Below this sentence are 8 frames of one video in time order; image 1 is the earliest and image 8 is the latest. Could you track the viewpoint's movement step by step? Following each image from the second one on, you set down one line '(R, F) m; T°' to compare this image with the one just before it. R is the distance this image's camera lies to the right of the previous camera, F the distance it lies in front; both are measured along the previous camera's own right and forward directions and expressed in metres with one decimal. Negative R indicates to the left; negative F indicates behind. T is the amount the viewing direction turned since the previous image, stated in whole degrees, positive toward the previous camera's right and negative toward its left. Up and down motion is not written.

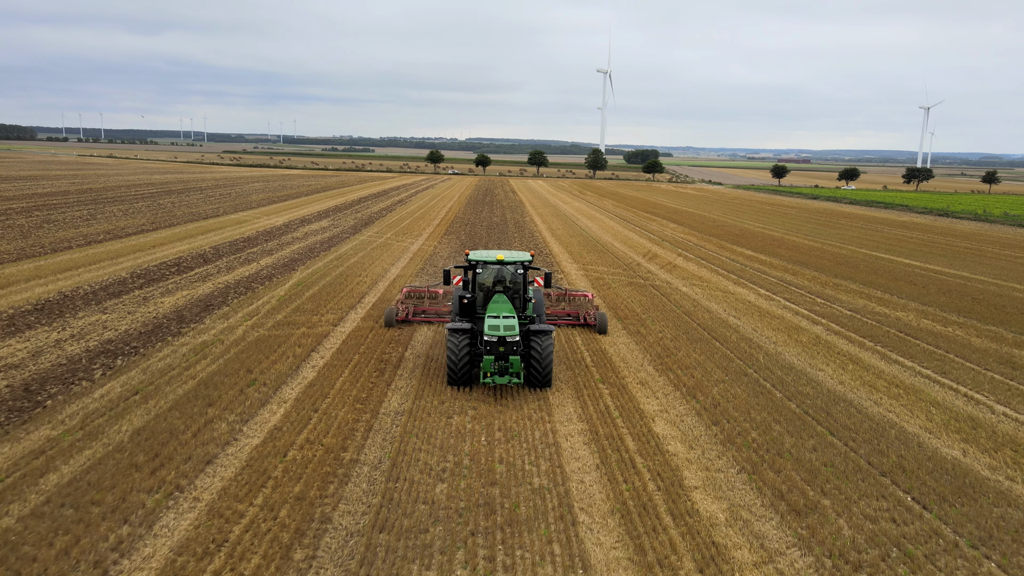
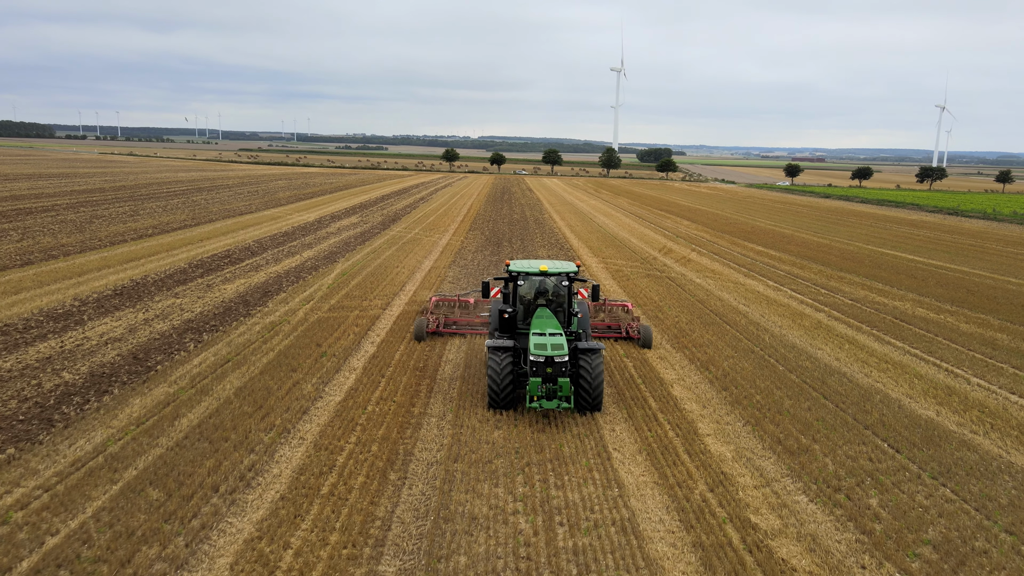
(-0.3, -1.4) m; -1°
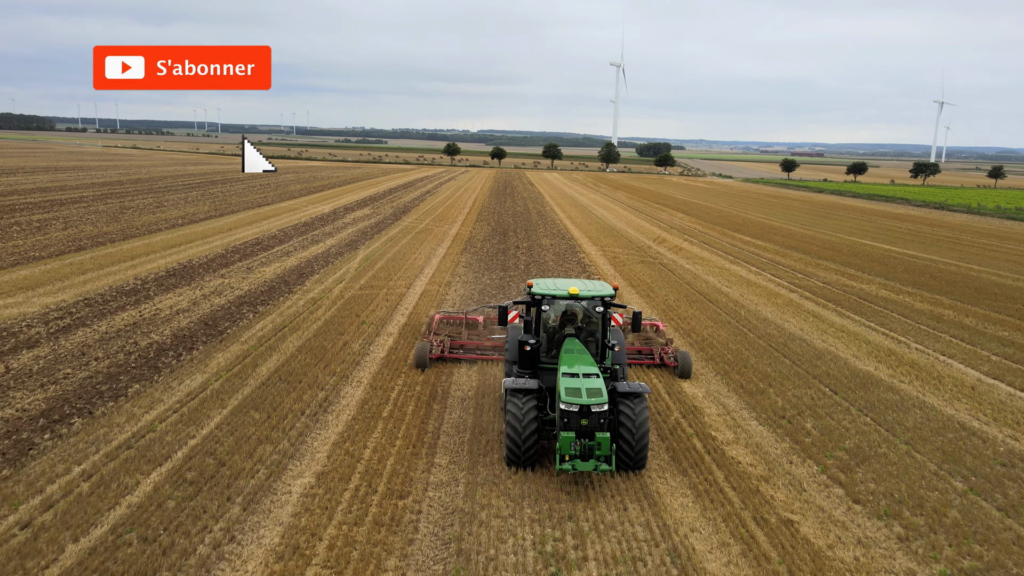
(-0.2, -1.8) m; 0°
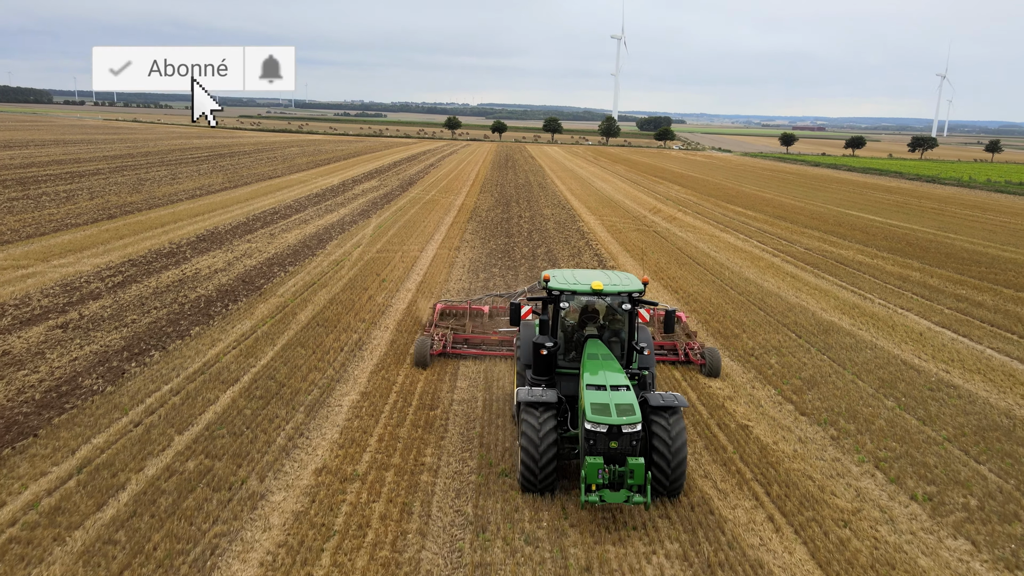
(-0.1, -1.4) m; 0°
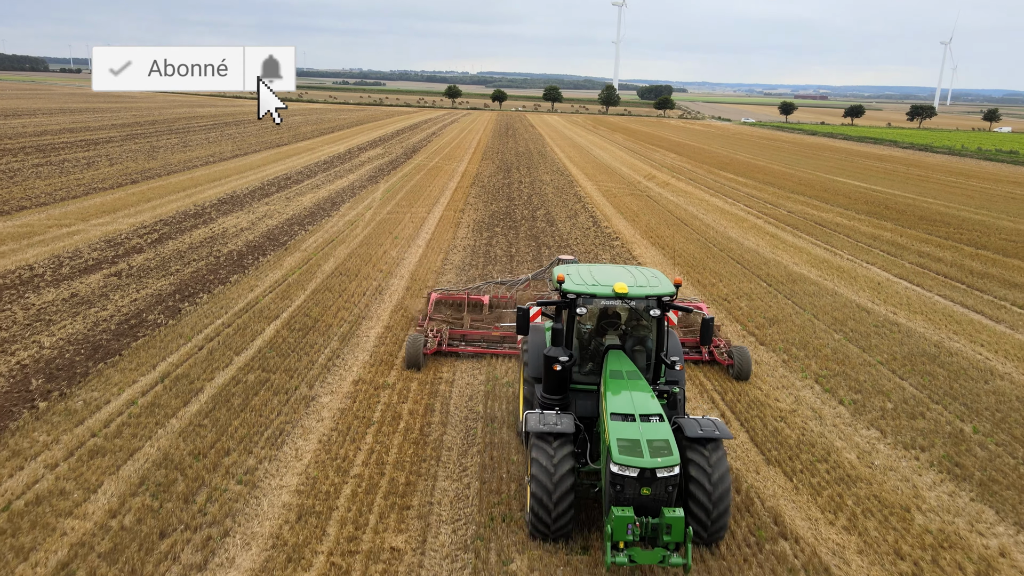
(0.0, -1.3) m; 0°
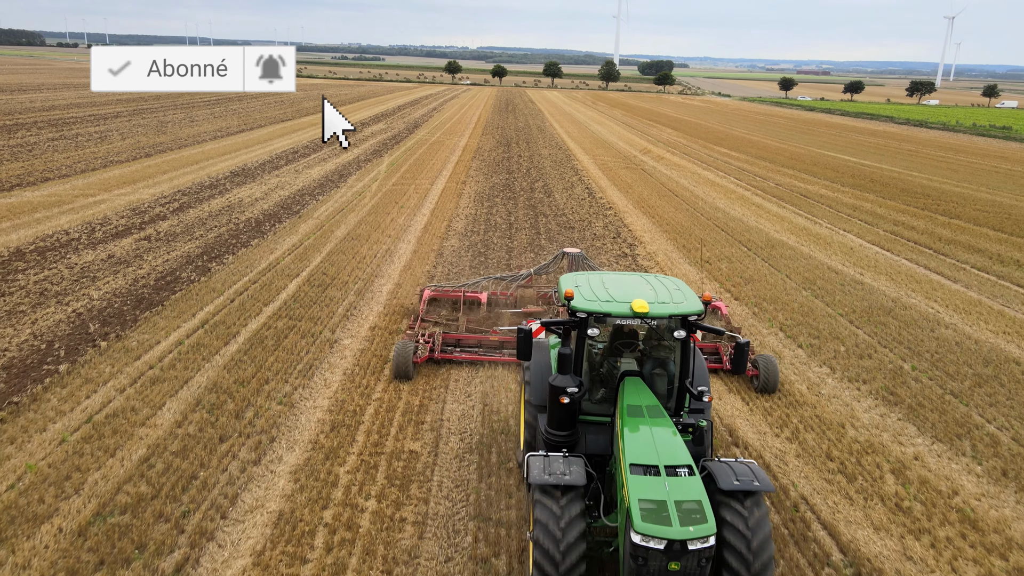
(0.0, -1.0) m; 0°
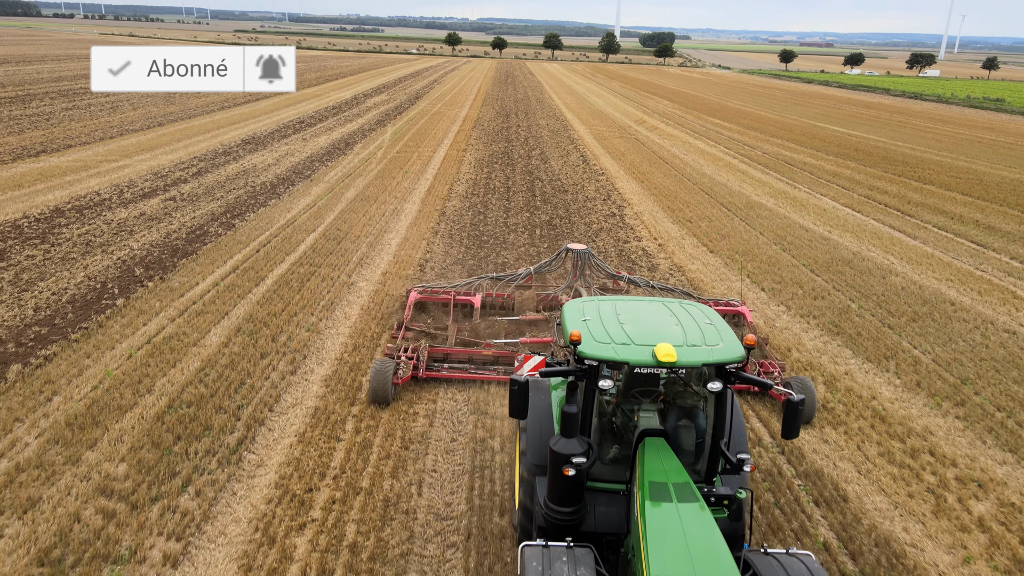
(+0.1, -1.1) m; 0°
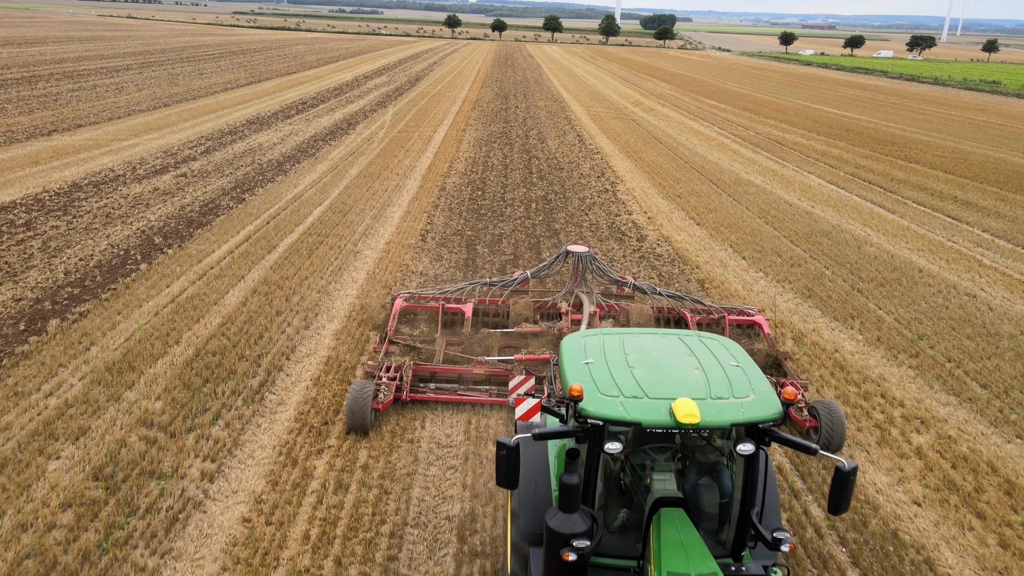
(+0.1, -0.6) m; 0°
